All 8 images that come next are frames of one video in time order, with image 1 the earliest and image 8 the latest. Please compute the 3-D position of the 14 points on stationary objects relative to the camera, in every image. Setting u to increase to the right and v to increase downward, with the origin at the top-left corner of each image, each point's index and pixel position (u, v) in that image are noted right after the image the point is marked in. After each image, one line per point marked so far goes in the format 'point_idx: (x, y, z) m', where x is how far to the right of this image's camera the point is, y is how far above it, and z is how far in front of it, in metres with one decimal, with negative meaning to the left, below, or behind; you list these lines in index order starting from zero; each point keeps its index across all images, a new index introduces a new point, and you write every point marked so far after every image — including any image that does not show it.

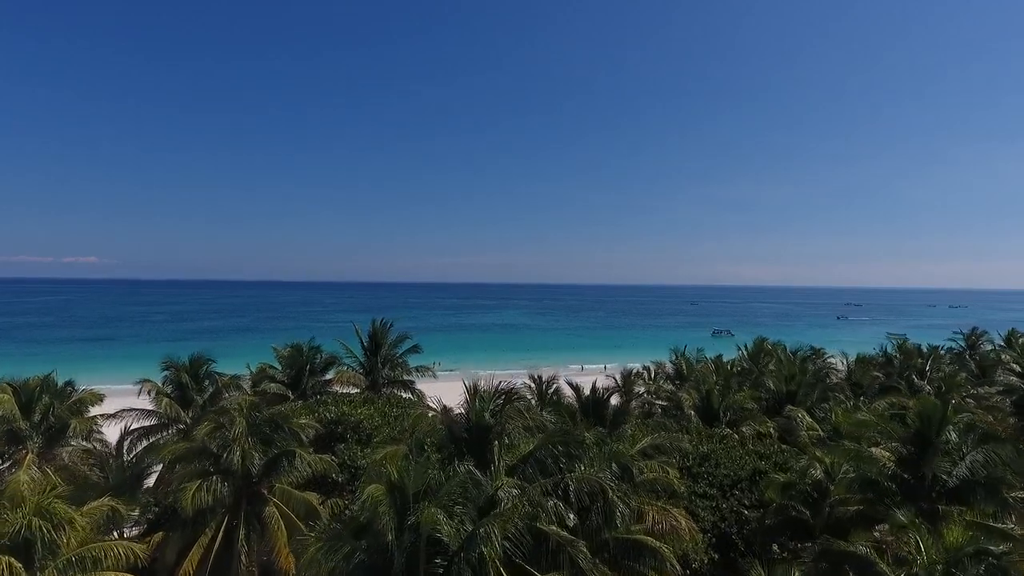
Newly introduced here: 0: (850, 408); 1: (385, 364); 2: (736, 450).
0: (+13.8, -4.9, +16.4) m
1: (-6.1, -3.7, +19.3) m
2: (+8.0, -5.8, +14.4) m
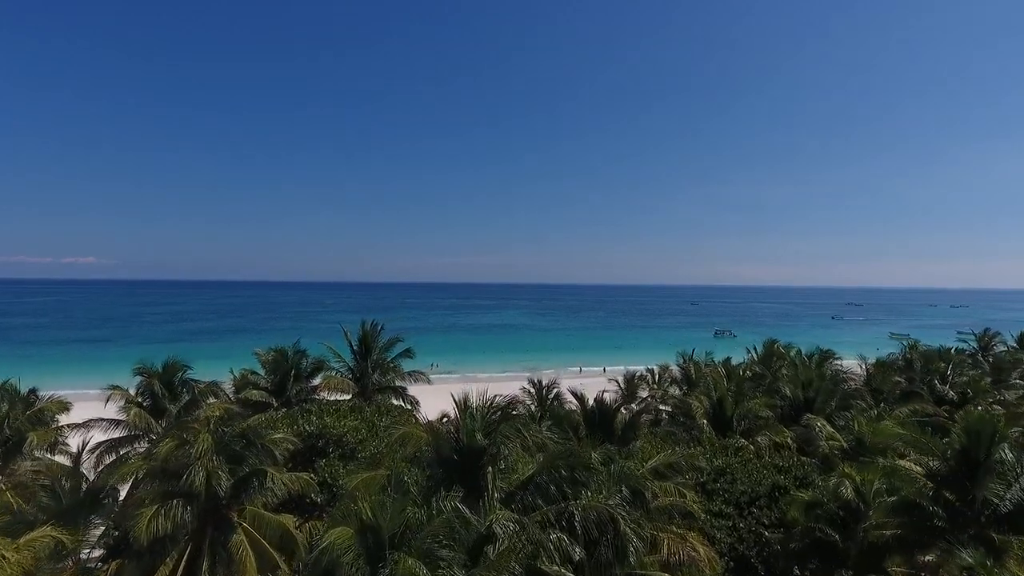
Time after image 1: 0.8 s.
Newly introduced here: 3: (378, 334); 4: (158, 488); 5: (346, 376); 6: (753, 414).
0: (+13.8, -4.9, +15.3) m
1: (-6.2, -3.7, +18.2) m
2: (+7.9, -5.8, +13.3) m
3: (-6.2, -2.2, +18.6) m
4: (-8.2, -4.6, +9.3) m
5: (-7.5, -4.0, +18.1) m
6: (+9.4, -4.9, +15.7) m
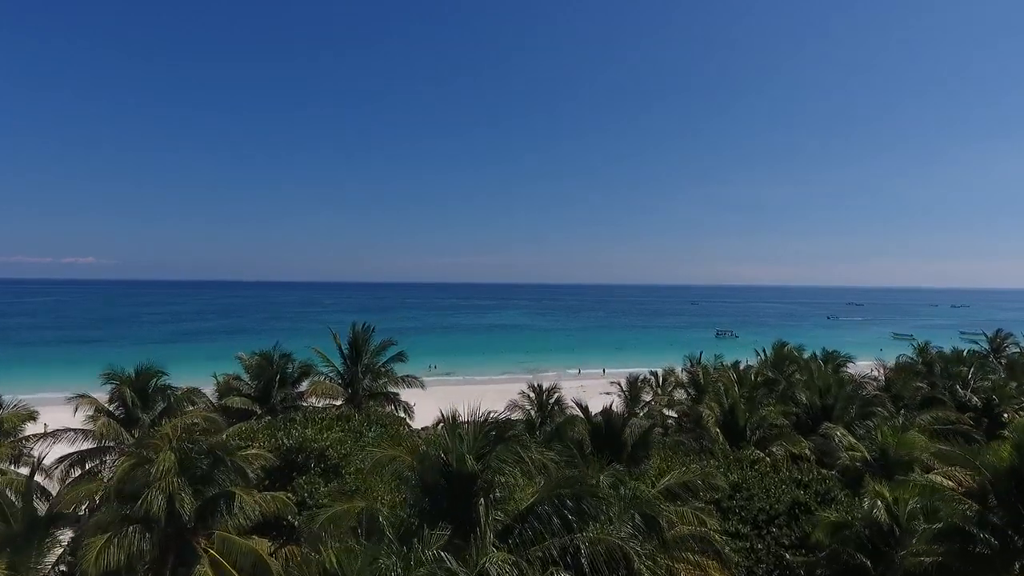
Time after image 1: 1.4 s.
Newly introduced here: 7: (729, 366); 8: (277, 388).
0: (+13.7, -4.9, +14.3) m
1: (-6.3, -3.7, +17.2) m
2: (+7.9, -5.8, +12.3) m
3: (-6.3, -2.2, +17.6) m
4: (-8.2, -4.6, +8.3) m
5: (-7.6, -4.0, +17.1) m
6: (+9.4, -4.9, +14.7) m
7: (+10.7, -3.9, +19.8) m
8: (-9.4, -4.0, +16.0) m
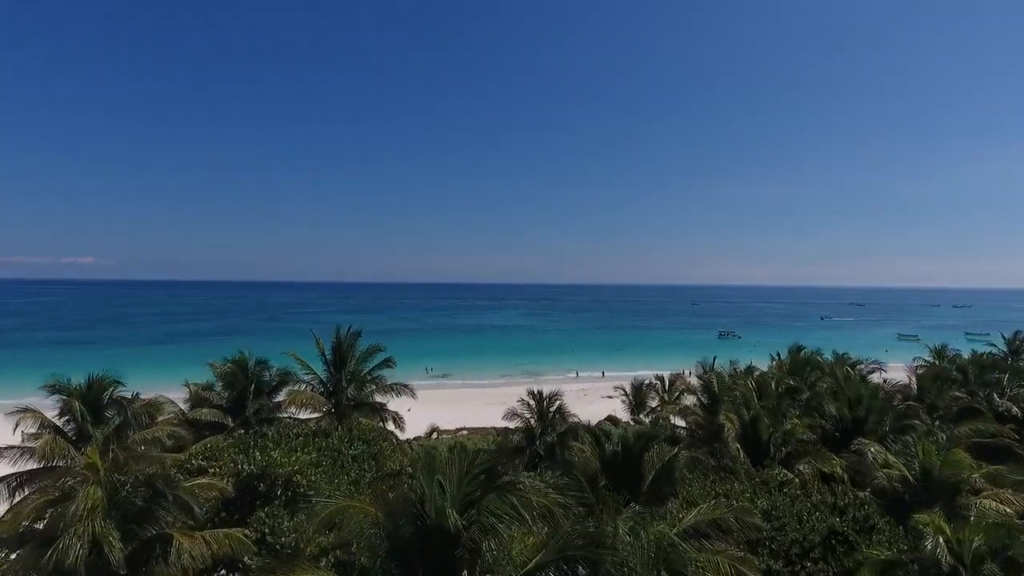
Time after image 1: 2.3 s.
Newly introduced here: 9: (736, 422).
0: (+13.6, -4.9, +12.9) m
1: (-6.3, -3.7, +15.8) m
2: (+7.8, -5.8, +10.9) m
3: (-6.3, -2.2, +16.2) m
4: (-8.3, -4.6, +6.9) m
5: (-7.6, -4.0, +15.7) m
6: (+9.3, -4.9, +13.3) m
7: (+10.6, -3.9, +18.4) m
8: (-9.4, -4.0, +14.6) m
9: (+7.6, -4.6, +13.7) m
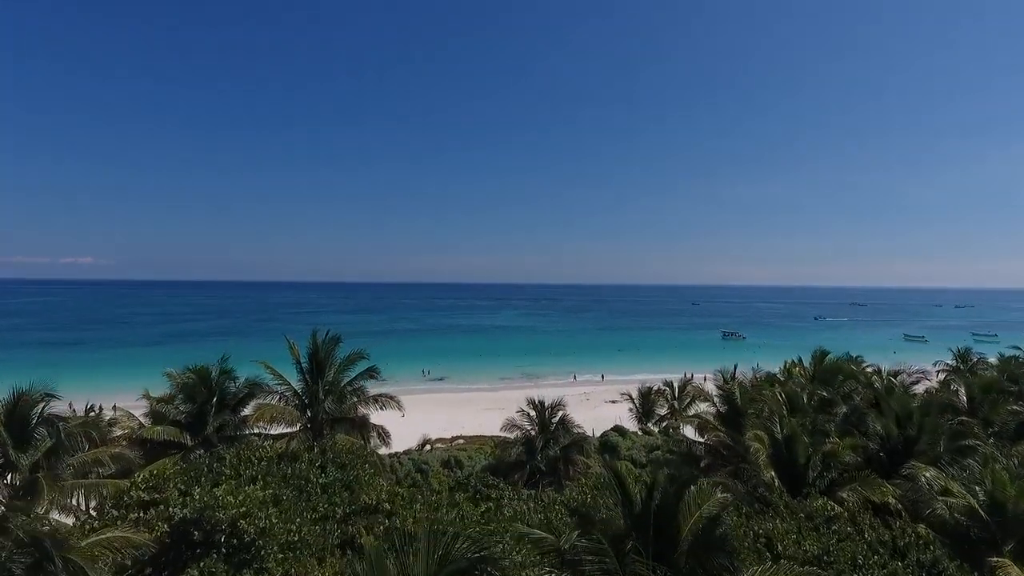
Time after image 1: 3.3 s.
0: (+13.6, -4.9, +11.1) m
1: (-6.4, -3.7, +14.0) m
2: (+7.8, -5.8, +9.1) m
3: (-6.4, -2.2, +14.4) m
4: (-8.3, -4.6, +5.1) m
5: (-7.7, -4.0, +13.9) m
6: (+9.2, -4.9, +11.5) m
7: (+10.6, -3.9, +16.6) m
8: (-9.5, -4.0, +12.8) m
9: (+7.6, -4.6, +11.9) m
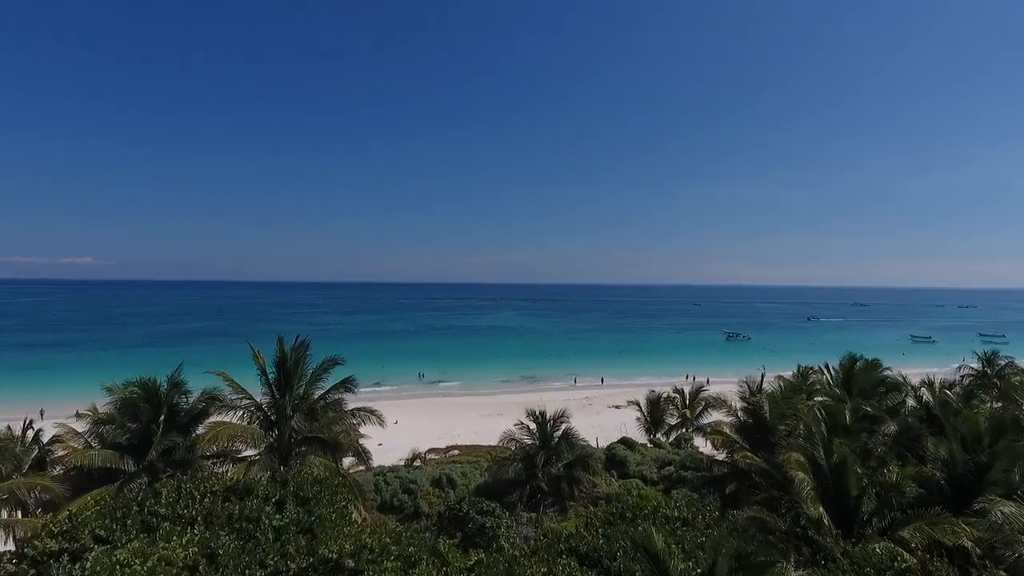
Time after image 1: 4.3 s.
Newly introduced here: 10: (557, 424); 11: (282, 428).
0: (+13.5, -4.9, +9.3) m
1: (-6.5, -3.7, +12.1) m
2: (+7.7, -5.8, +7.2) m
3: (-6.5, -2.2, +12.5) m
4: (-8.4, -4.6, +3.2) m
5: (-7.8, -4.0, +12.0) m
6: (+9.2, -4.9, +9.7) m
7: (+10.5, -3.9, +14.8) m
8: (-9.6, -4.0, +10.9) m
9: (+7.5, -4.6, +10.1) m
10: (+2.0, -6.0, +17.8) m
11: (-6.9, -4.2, +12.0) m
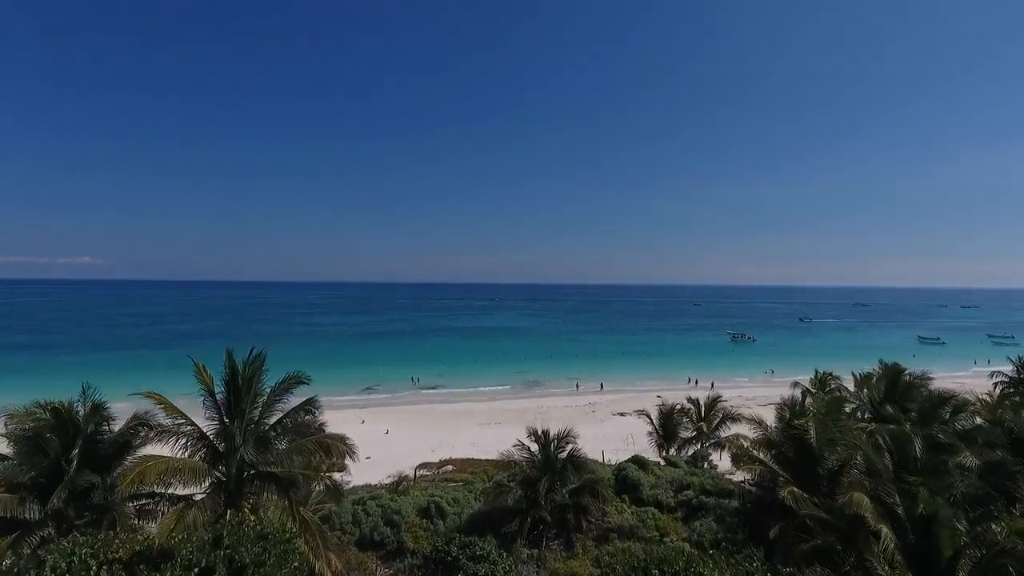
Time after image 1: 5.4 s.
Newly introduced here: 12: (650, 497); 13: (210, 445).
0: (+13.5, -4.9, +7.2) m
1: (-6.5, -3.7, +10.0) m
2: (+7.7, -5.8, +5.1) m
3: (-6.5, -2.2, +10.4) m
4: (-8.5, -4.7, +1.1) m
5: (-7.8, -4.1, +9.9) m
6: (+9.1, -5.0, +7.6) m
7: (+10.5, -3.9, +12.7) m
8: (-9.6, -4.0, +8.8) m
9: (+7.4, -4.7, +8.0) m
10: (+1.9, -6.1, +15.7) m
11: (-6.9, -4.2, +9.8) m
12: (+5.6, -8.5, +16.3) m
13: (-7.5, -3.9, +10.0) m
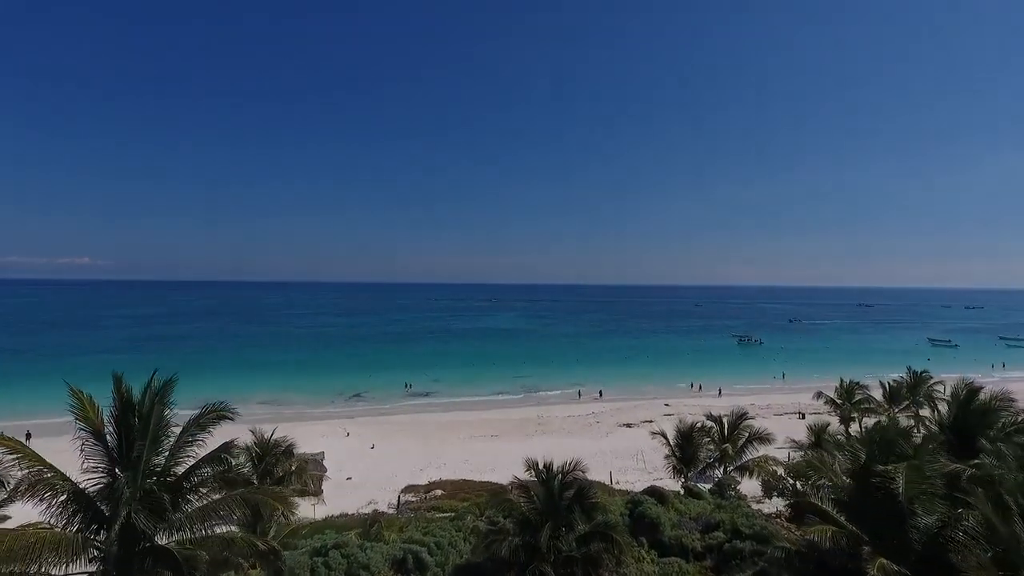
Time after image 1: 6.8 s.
0: (+13.3, -5.0, +4.4) m
1: (-6.7, -3.8, +7.3) m
2: (+7.5, -5.9, +2.4) m
3: (-6.7, -2.3, +7.7) m
4: (-8.6, -4.7, -1.6) m
5: (-8.0, -4.1, +7.2) m
6: (+9.0, -5.0, +4.8) m
7: (+10.3, -4.0, +10.0) m
8: (-9.8, -4.1, +6.1) m
9: (+7.3, -4.7, +5.3) m
10: (+1.8, -6.2, +12.9) m
11: (-7.1, -4.3, +7.1) m
12: (+5.5, -8.5, +13.6) m
13: (-7.7, -4.0, +7.3) m
